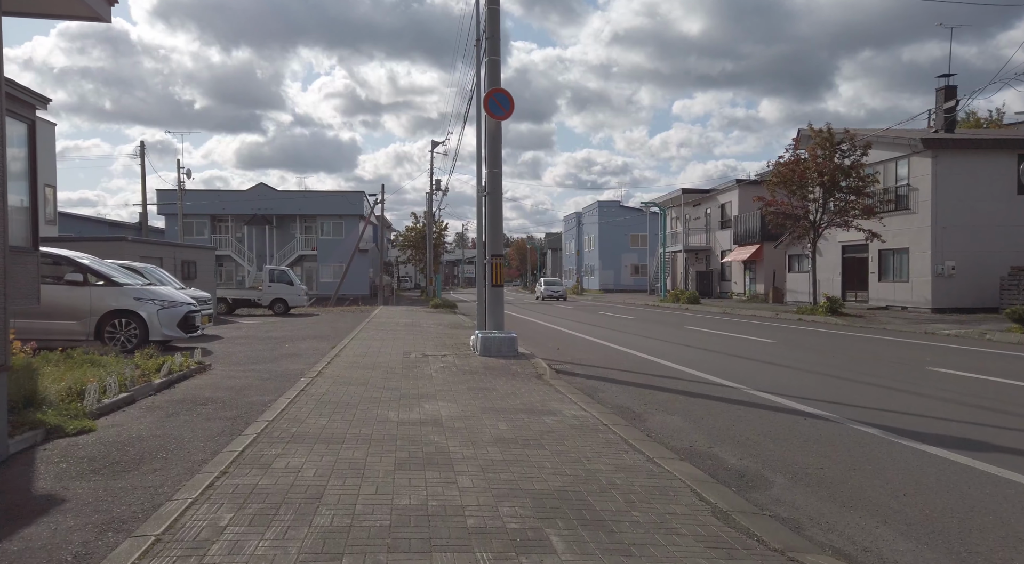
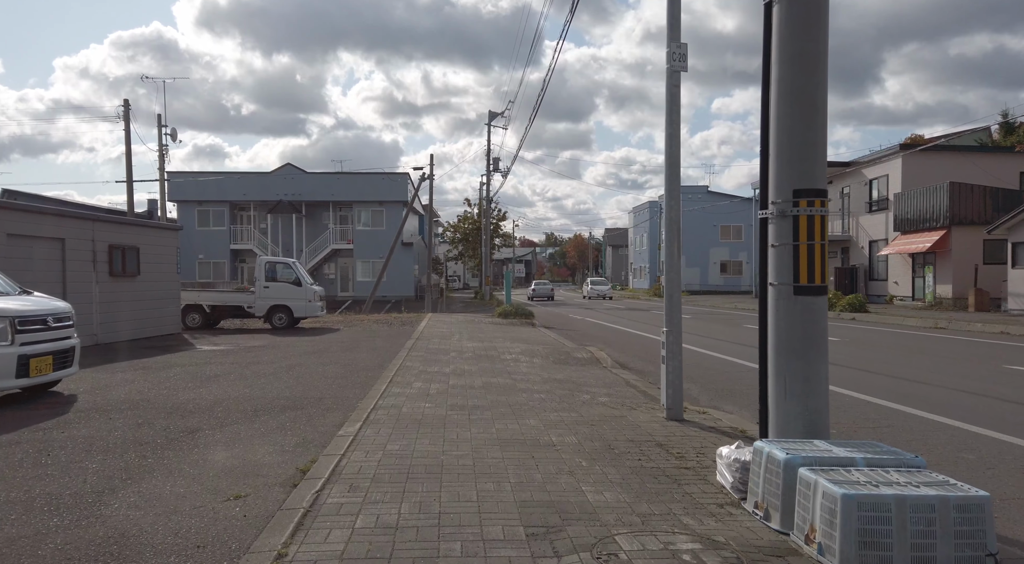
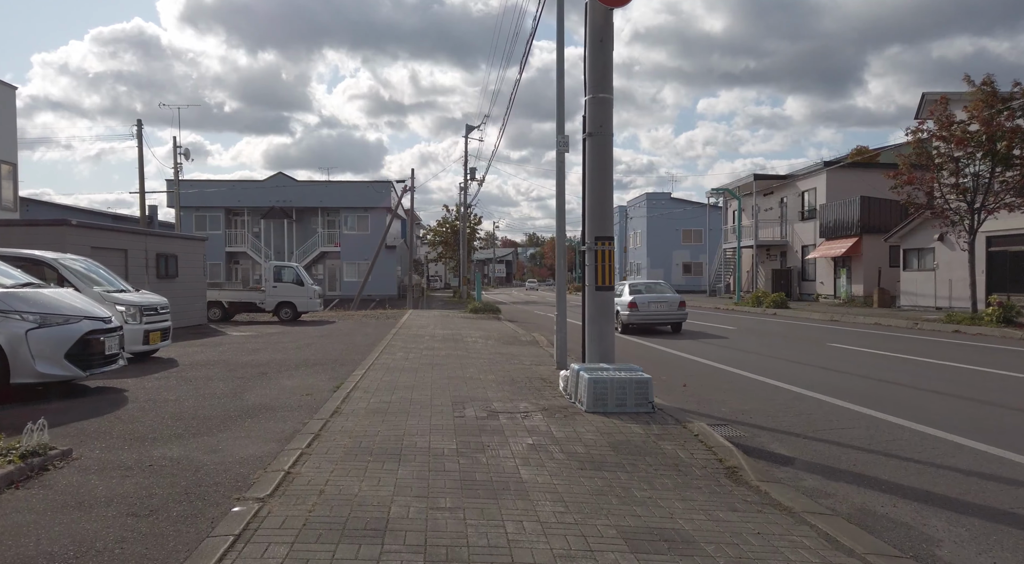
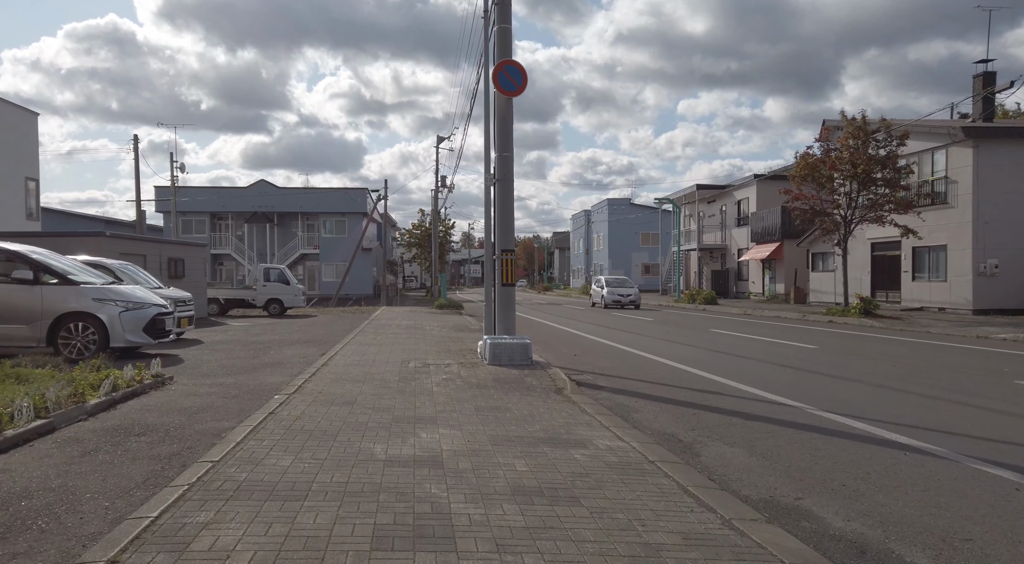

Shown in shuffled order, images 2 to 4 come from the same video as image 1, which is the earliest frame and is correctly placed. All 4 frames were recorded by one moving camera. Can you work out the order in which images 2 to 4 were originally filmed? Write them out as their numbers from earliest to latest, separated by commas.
4, 3, 2
